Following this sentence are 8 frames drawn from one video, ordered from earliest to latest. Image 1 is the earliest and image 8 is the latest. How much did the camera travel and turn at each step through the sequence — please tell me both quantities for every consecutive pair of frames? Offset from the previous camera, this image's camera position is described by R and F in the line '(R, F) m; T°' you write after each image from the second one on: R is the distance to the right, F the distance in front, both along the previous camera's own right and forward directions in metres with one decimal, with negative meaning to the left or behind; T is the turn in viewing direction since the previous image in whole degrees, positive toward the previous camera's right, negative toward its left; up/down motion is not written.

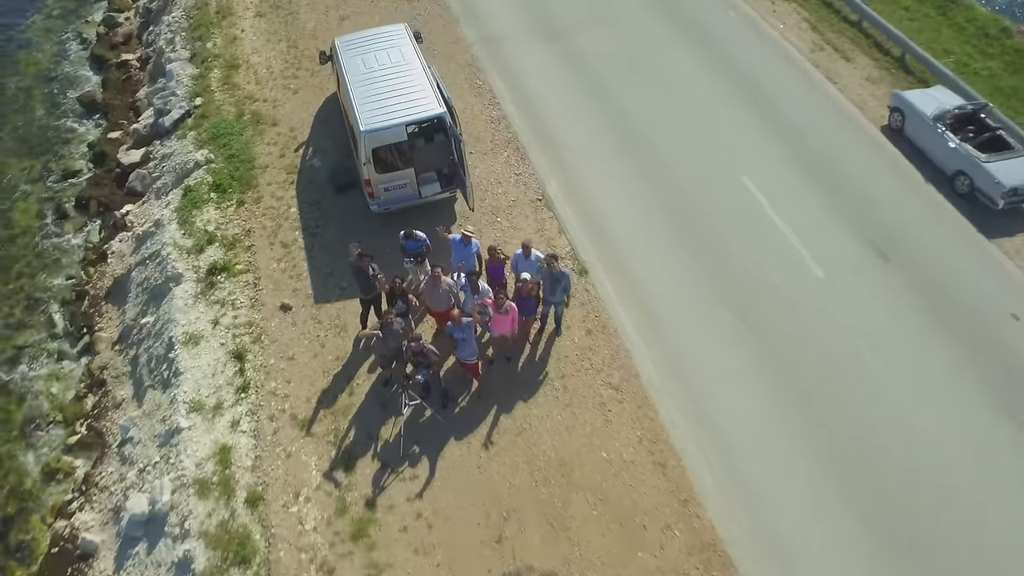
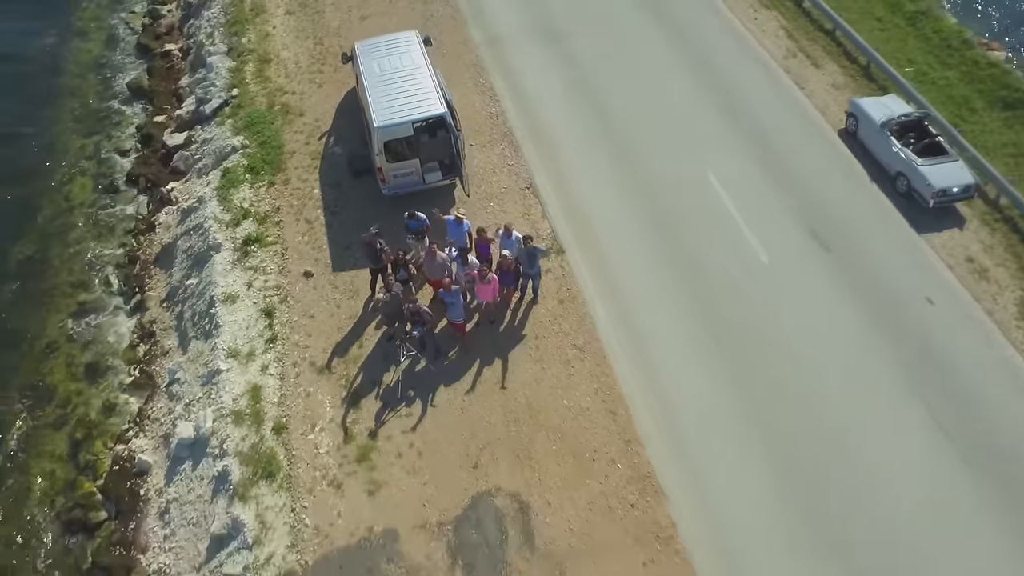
(+0.7, -2.5) m; -1°
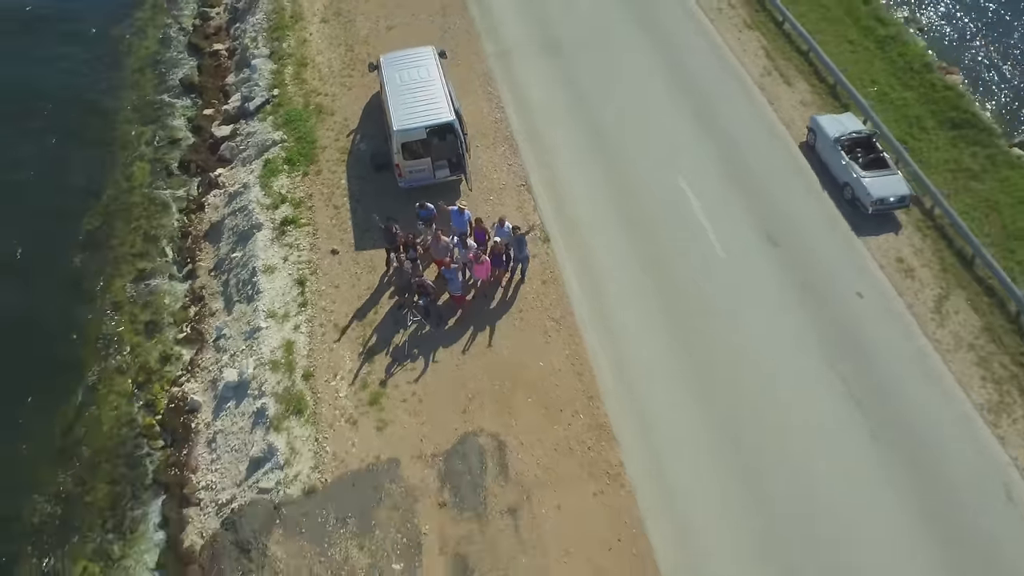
(+0.7, -3.0) m; -2°
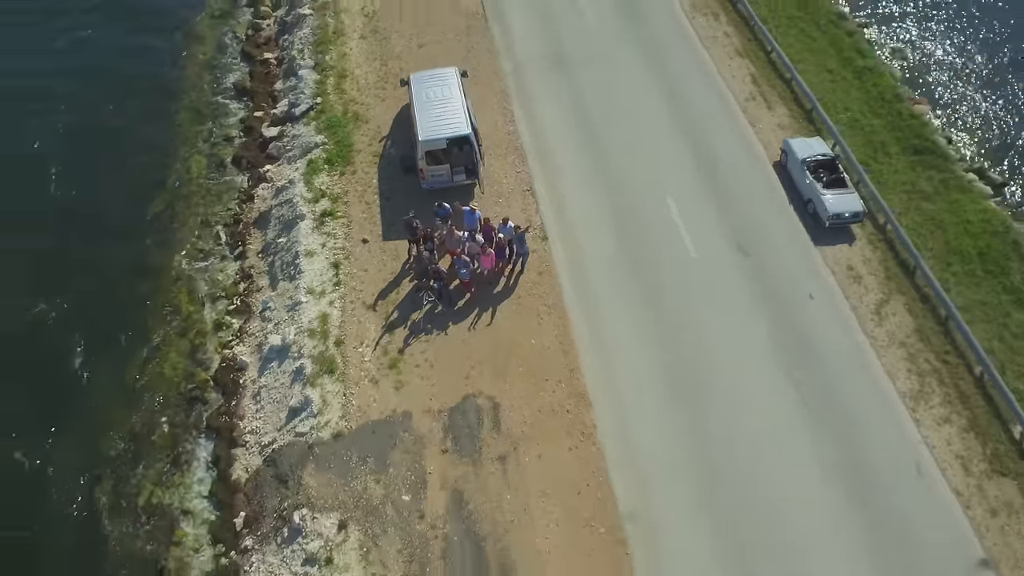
(+0.6, -3.4) m; -2°
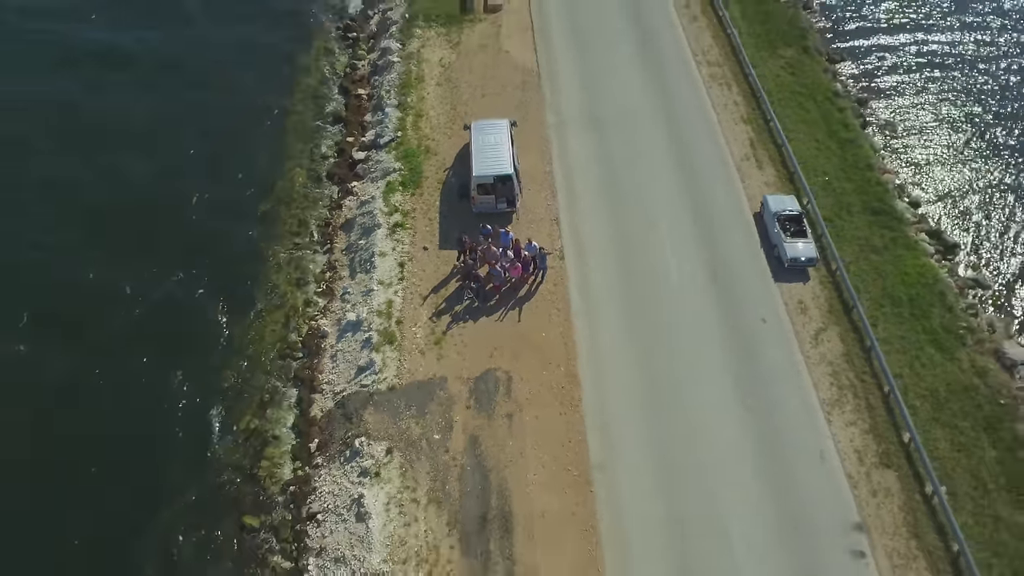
(+1.3, -6.7) m; -4°
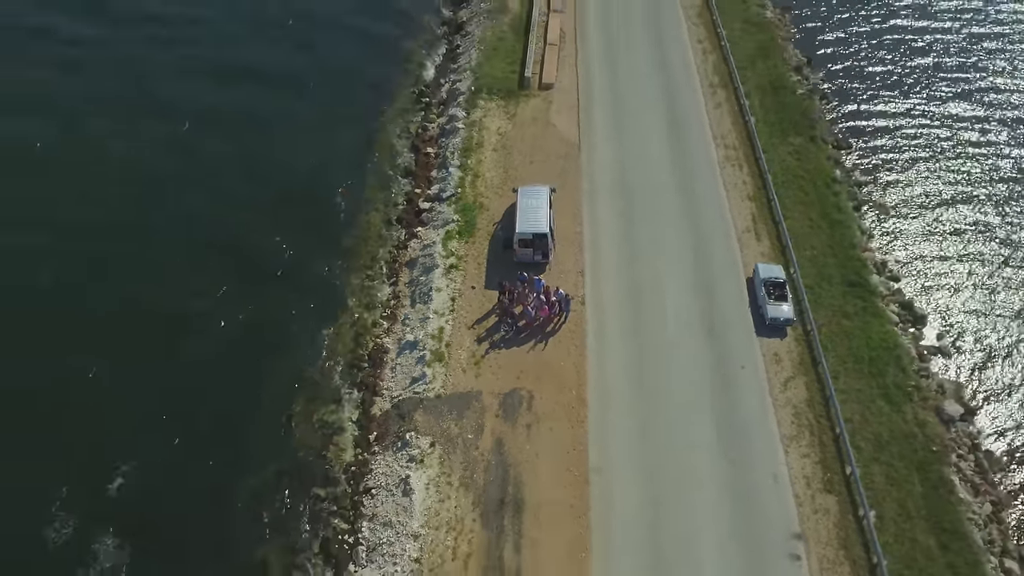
(+0.8, -6.9) m; -4°
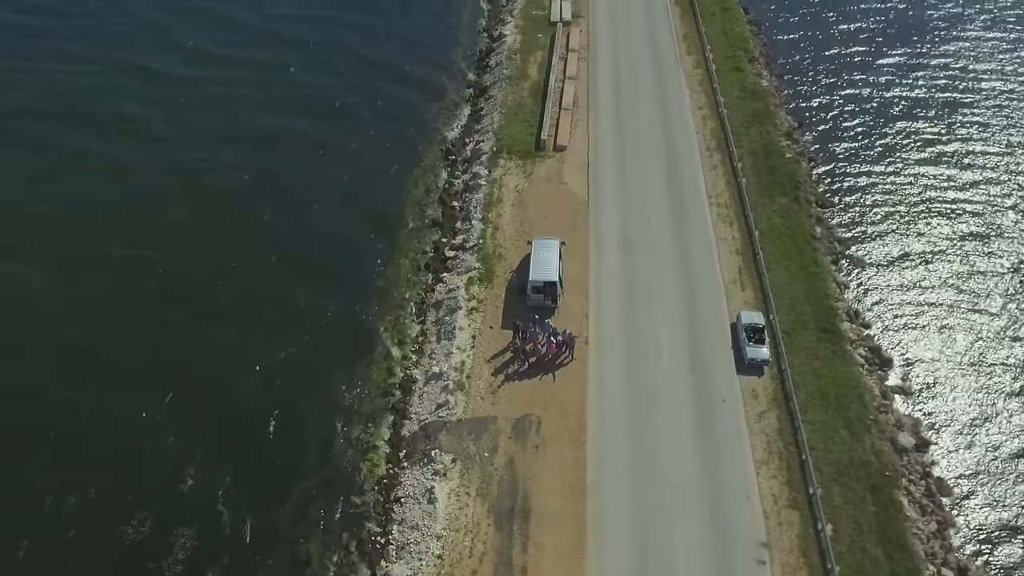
(+0.3, -5.8) m; -1°
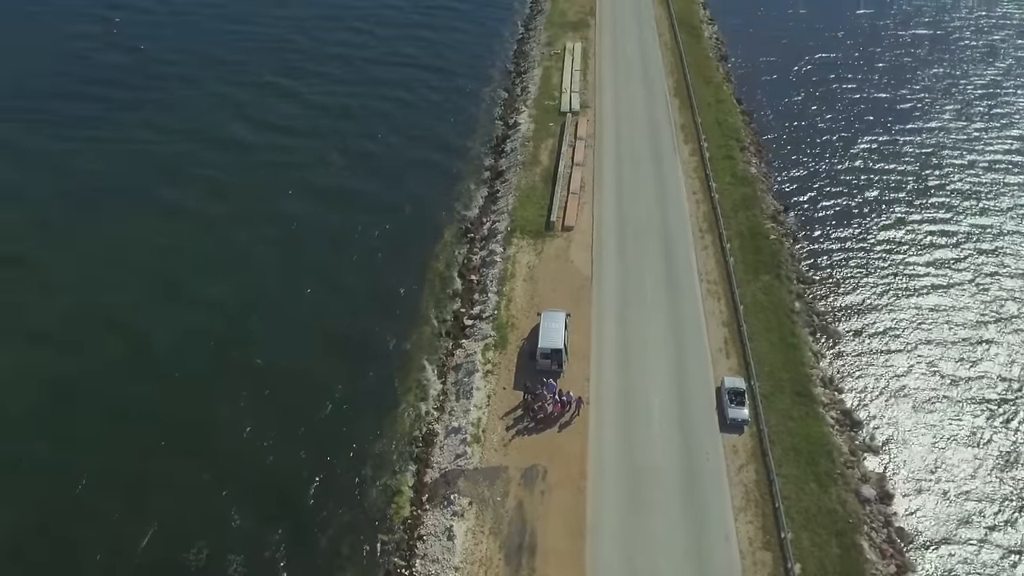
(0.0, -6.4) m; -1°
